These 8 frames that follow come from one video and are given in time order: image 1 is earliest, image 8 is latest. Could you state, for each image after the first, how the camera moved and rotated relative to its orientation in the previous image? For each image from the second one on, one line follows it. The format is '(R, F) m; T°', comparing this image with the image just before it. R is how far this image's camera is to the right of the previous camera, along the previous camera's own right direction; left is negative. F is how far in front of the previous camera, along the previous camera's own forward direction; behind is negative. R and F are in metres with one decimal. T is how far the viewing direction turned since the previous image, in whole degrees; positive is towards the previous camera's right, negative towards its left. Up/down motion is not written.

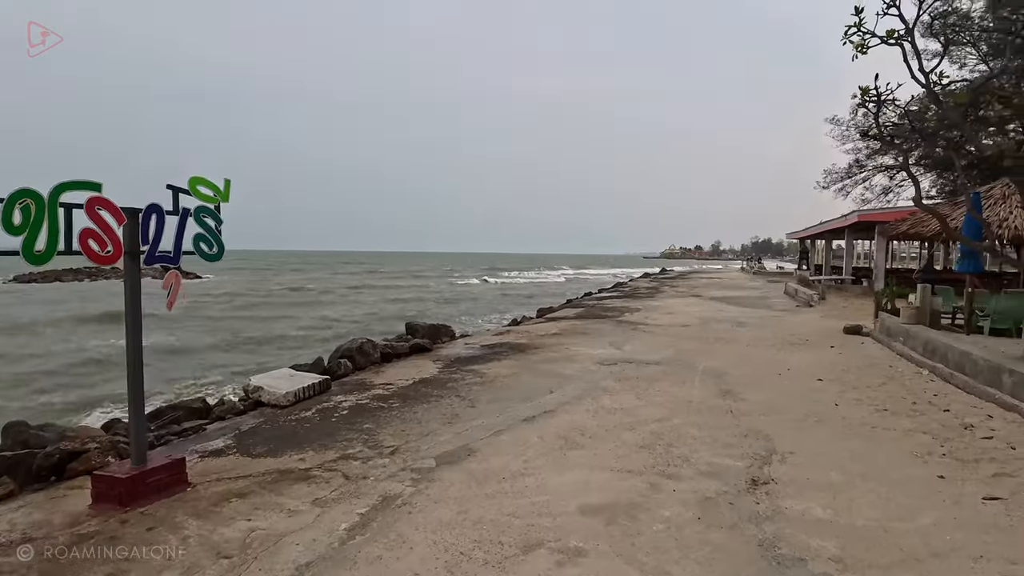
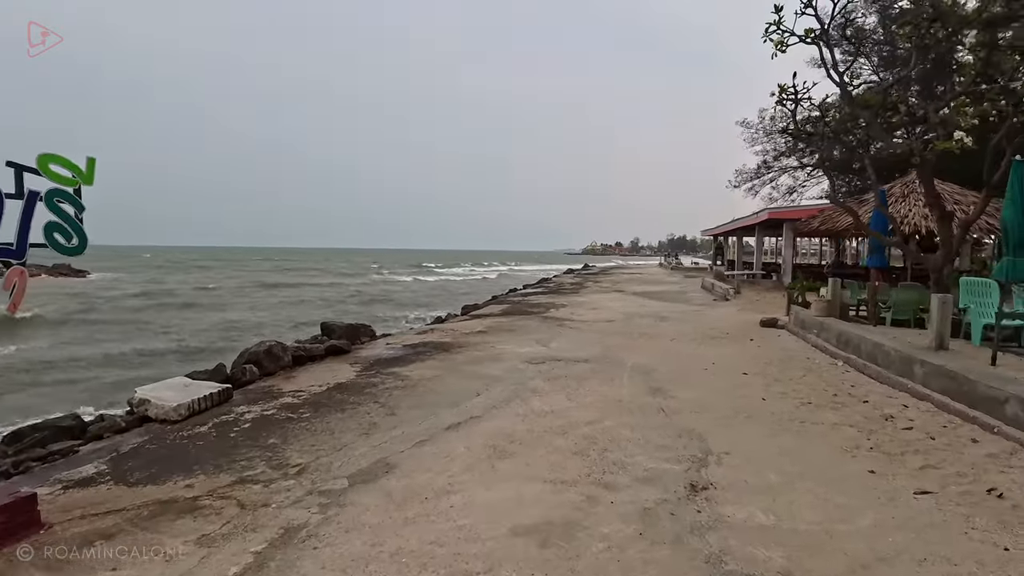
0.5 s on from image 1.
(0.0, +0.4) m; +7°
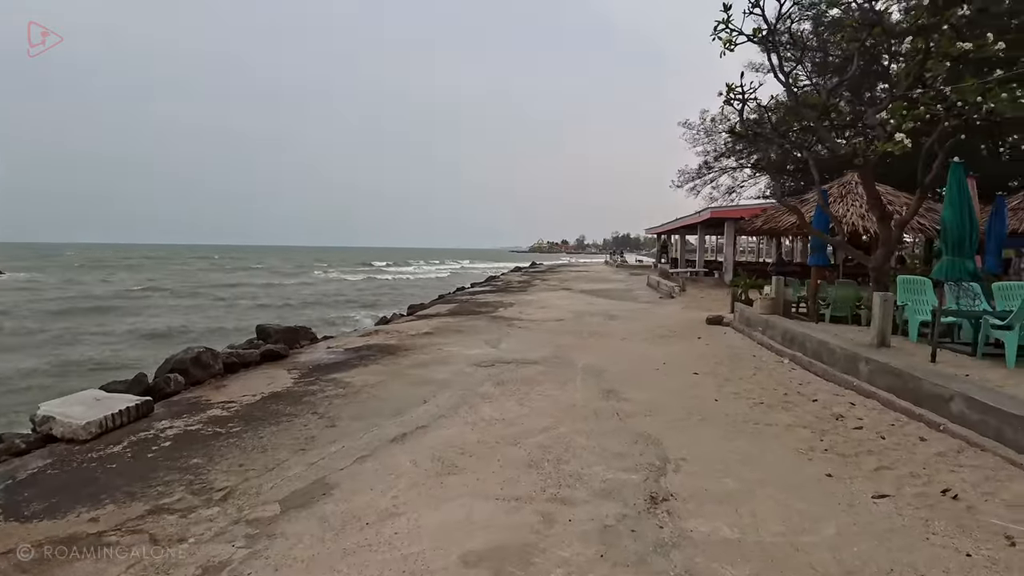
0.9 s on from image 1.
(0.0, +0.3) m; +5°
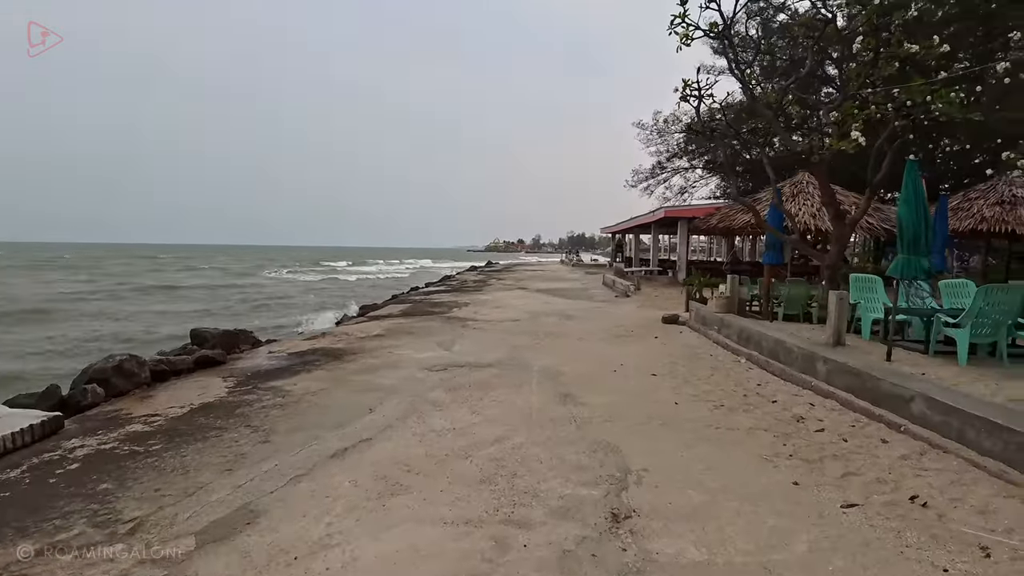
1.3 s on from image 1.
(0.0, +0.3) m; +4°
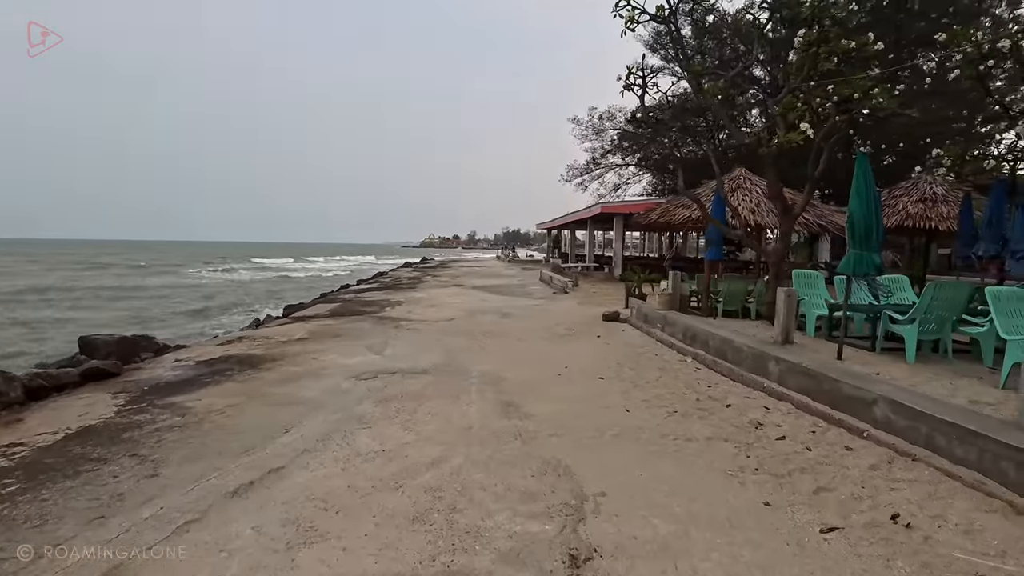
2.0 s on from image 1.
(0.0, +0.5) m; +6°
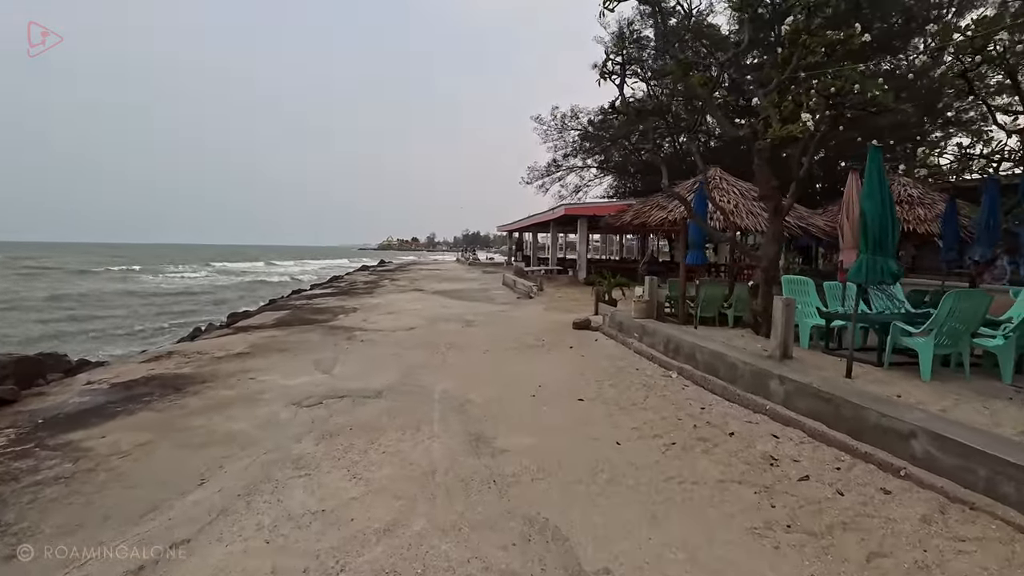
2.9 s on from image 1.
(-0.1, +0.8) m; +4°
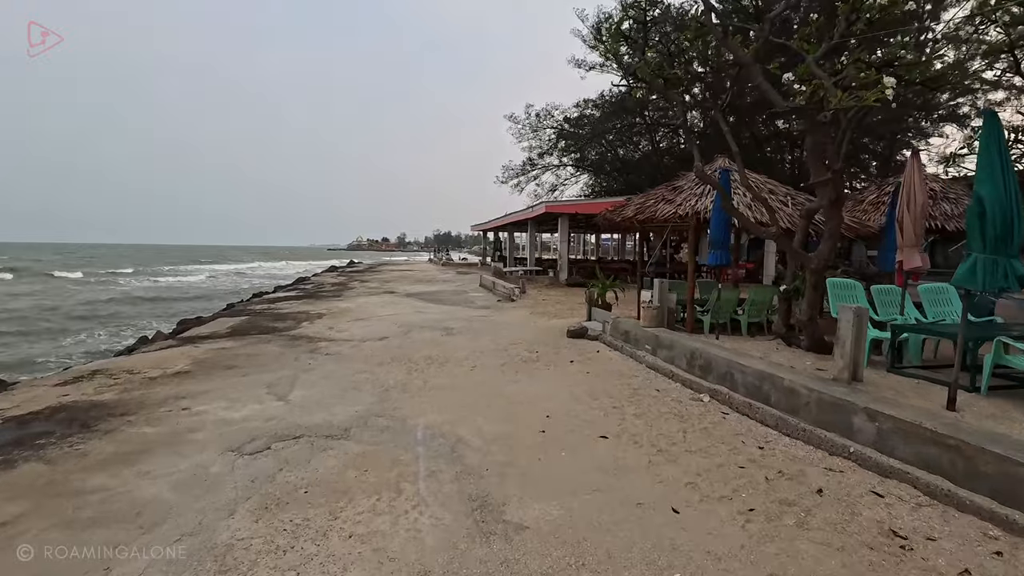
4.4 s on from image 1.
(-0.2, +1.2) m; +3°
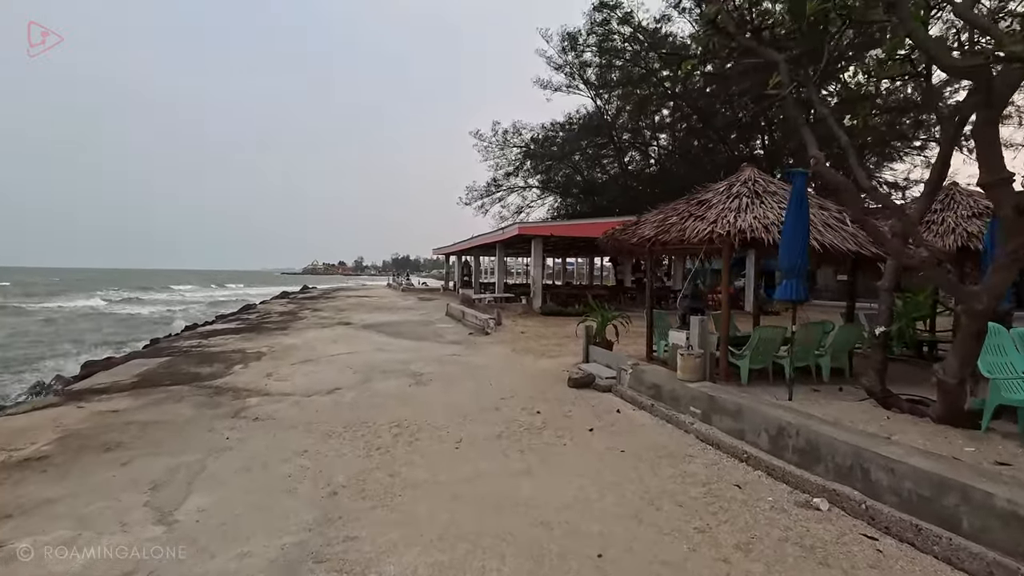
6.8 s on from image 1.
(-0.4, +1.9) m; +4°
